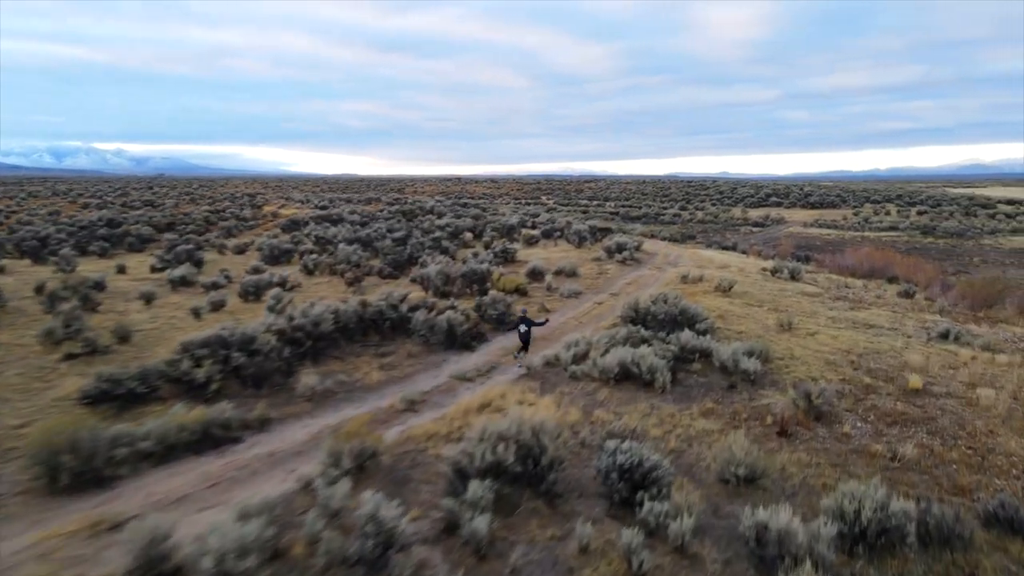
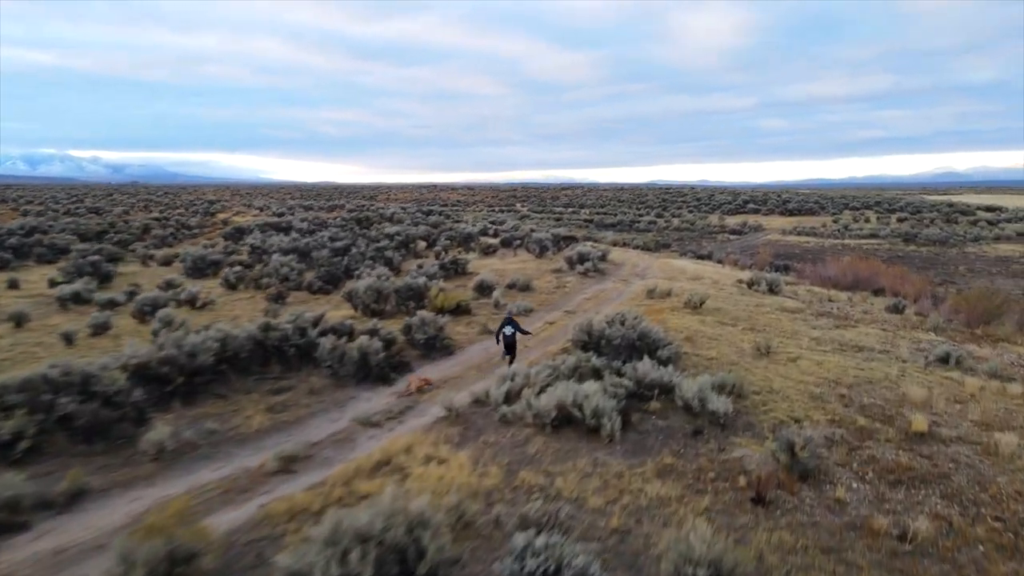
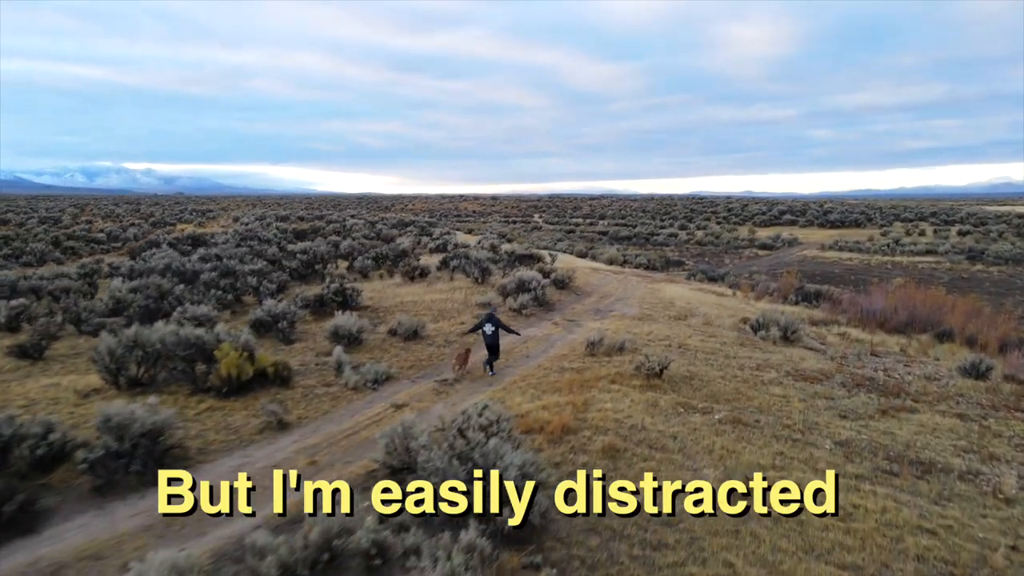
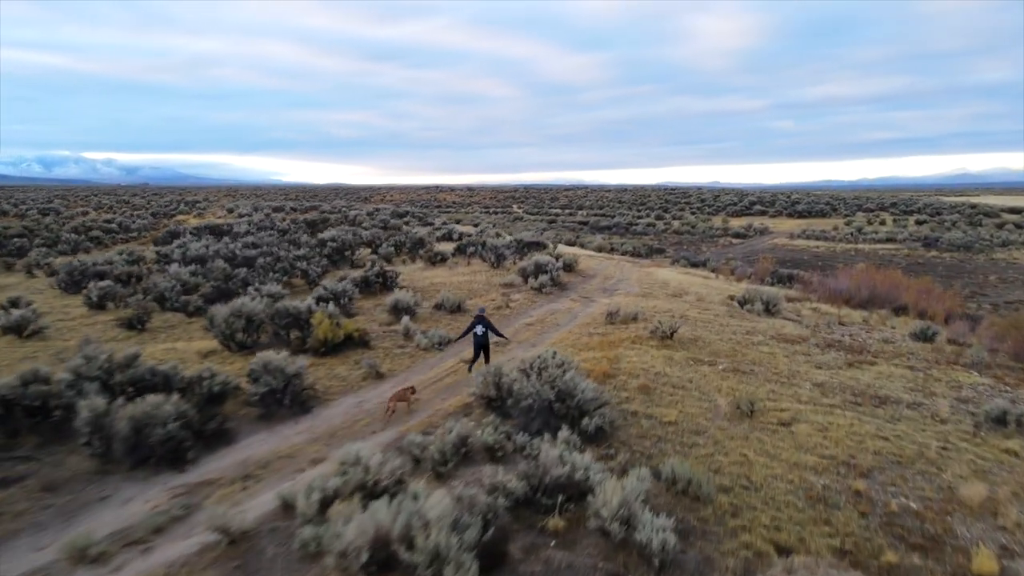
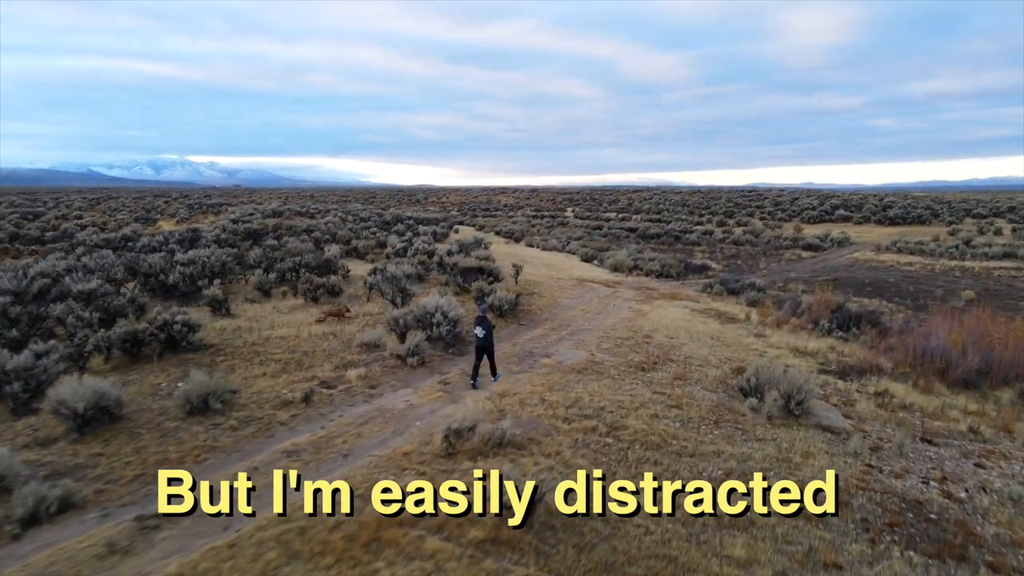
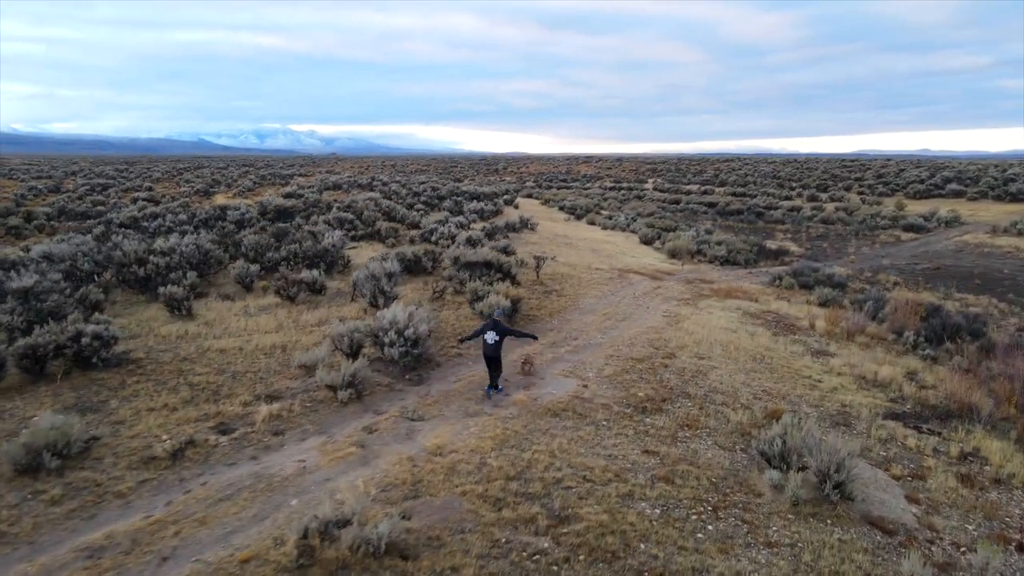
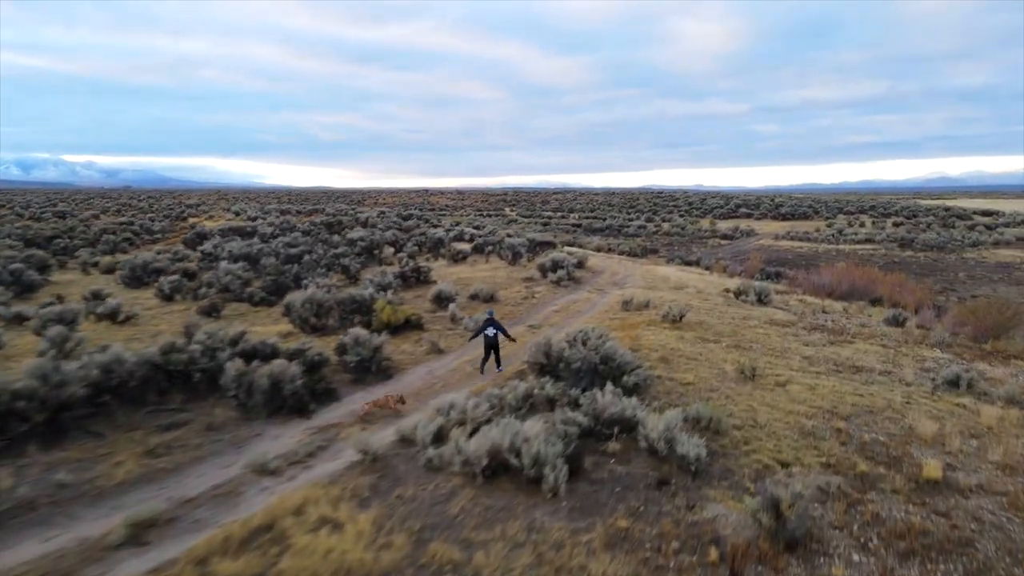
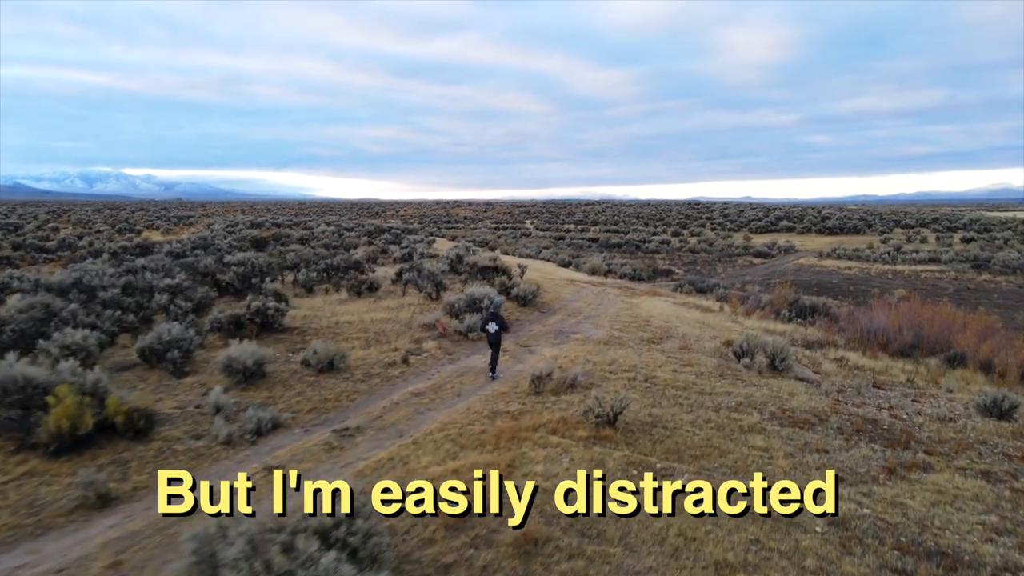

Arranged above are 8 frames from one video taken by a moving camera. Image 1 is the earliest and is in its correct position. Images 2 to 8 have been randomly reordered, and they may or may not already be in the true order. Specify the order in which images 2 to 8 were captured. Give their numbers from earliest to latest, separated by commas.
2, 7, 4, 3, 8, 5, 6
